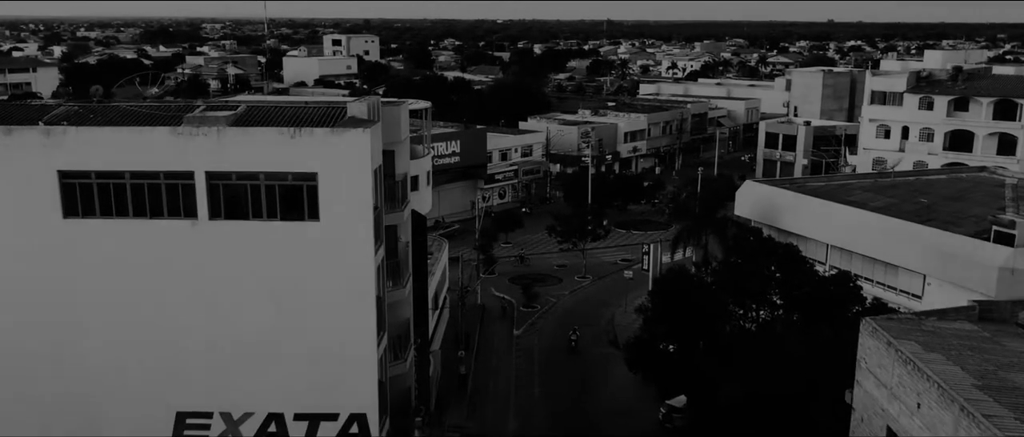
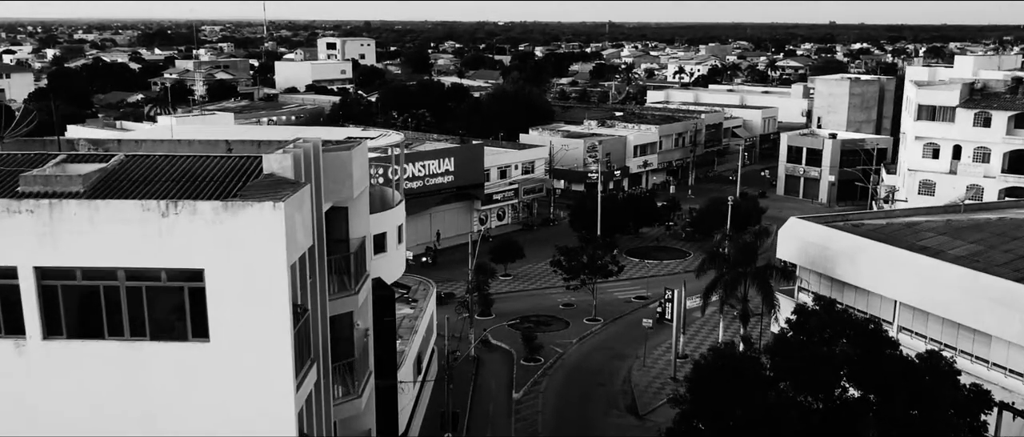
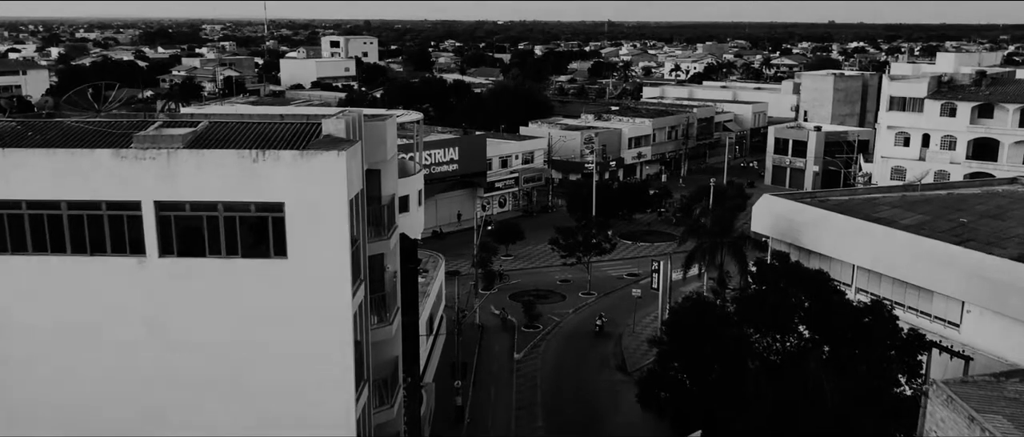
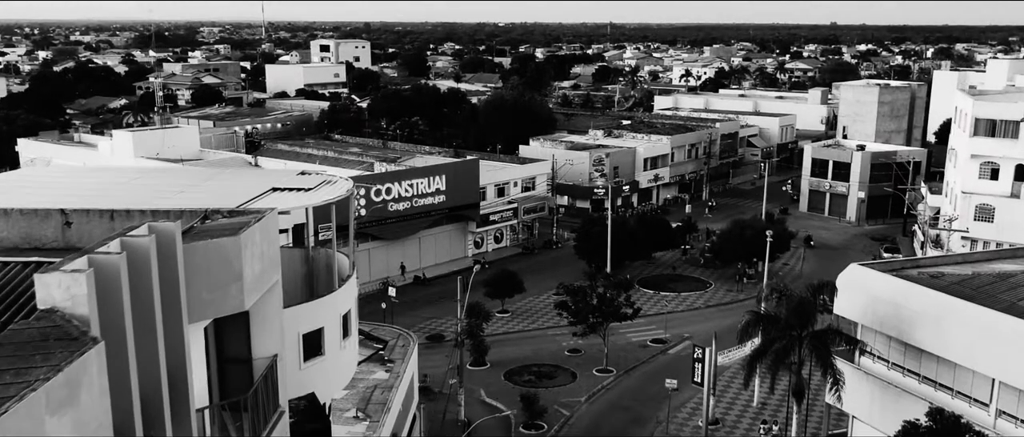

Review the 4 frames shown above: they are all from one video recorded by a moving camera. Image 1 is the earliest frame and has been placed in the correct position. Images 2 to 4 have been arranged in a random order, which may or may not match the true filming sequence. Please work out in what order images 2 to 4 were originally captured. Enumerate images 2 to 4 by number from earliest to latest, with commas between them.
3, 2, 4
